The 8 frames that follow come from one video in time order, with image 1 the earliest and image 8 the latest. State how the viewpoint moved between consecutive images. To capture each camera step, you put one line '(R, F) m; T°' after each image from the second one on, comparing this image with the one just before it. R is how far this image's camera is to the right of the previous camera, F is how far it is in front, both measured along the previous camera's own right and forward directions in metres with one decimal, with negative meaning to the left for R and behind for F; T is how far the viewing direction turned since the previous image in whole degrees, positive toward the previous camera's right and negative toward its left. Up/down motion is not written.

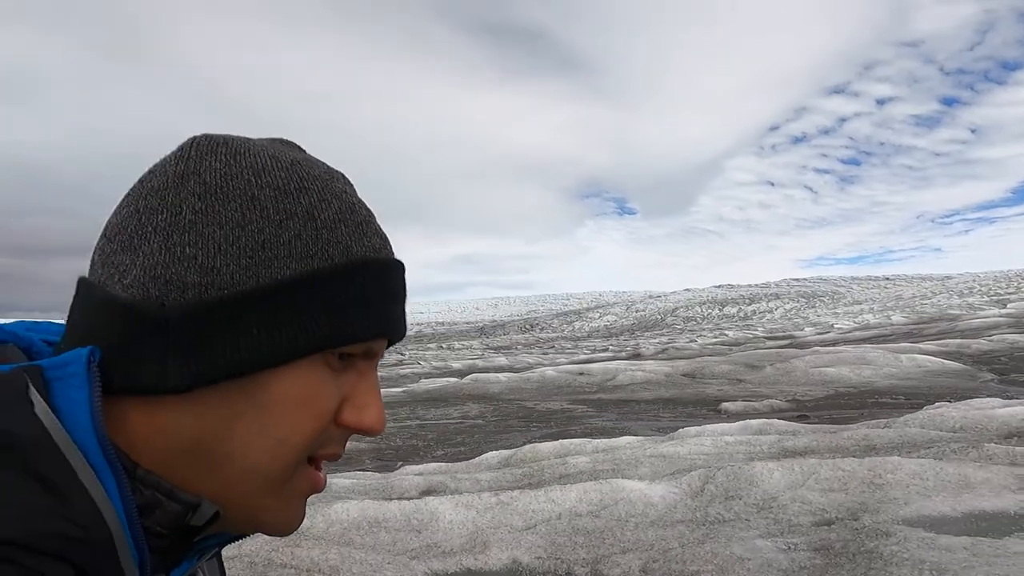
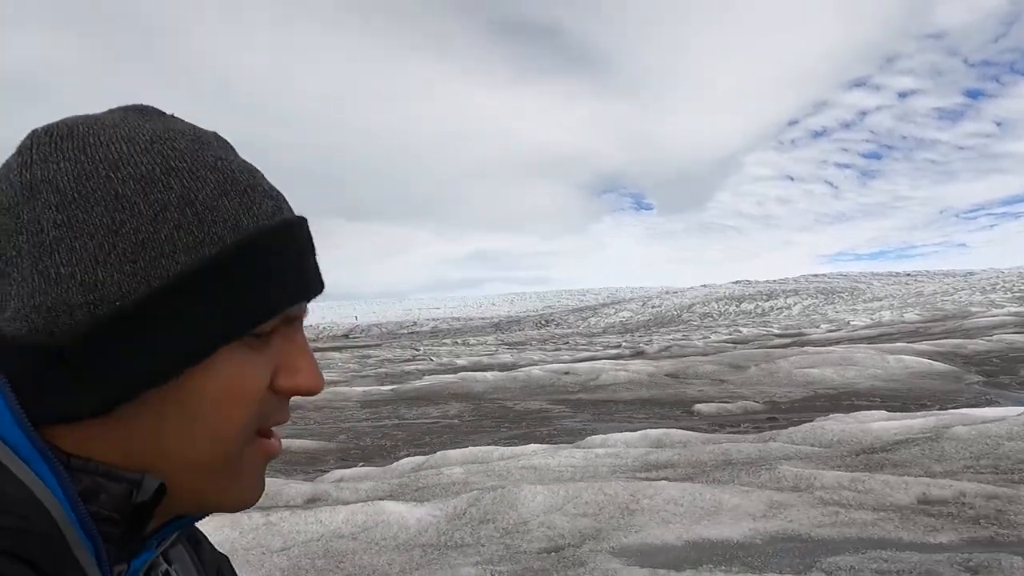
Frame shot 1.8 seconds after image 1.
(+1.1, 0.0) m; -1°
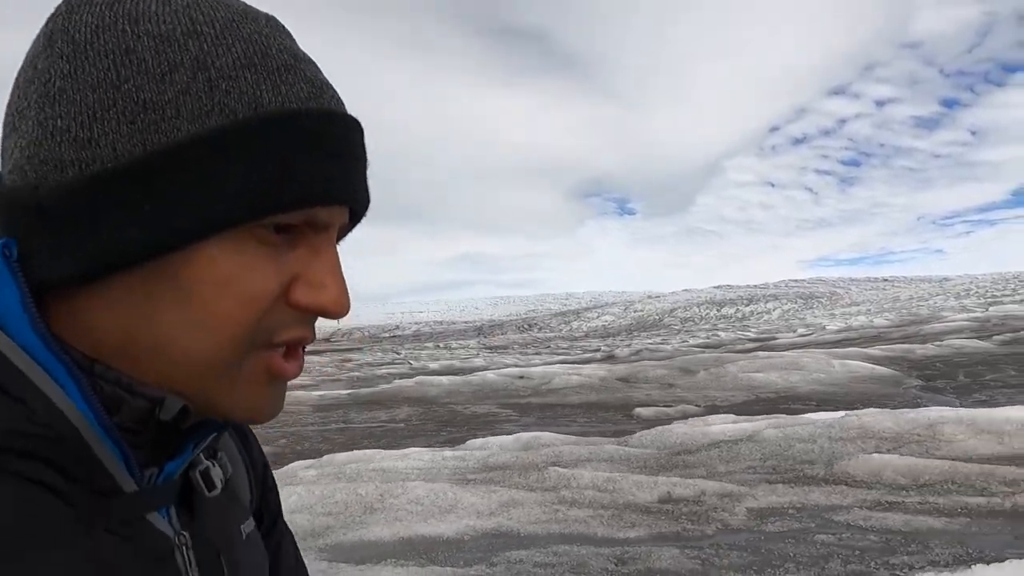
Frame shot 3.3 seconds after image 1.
(+1.1, -0.2) m; +1°
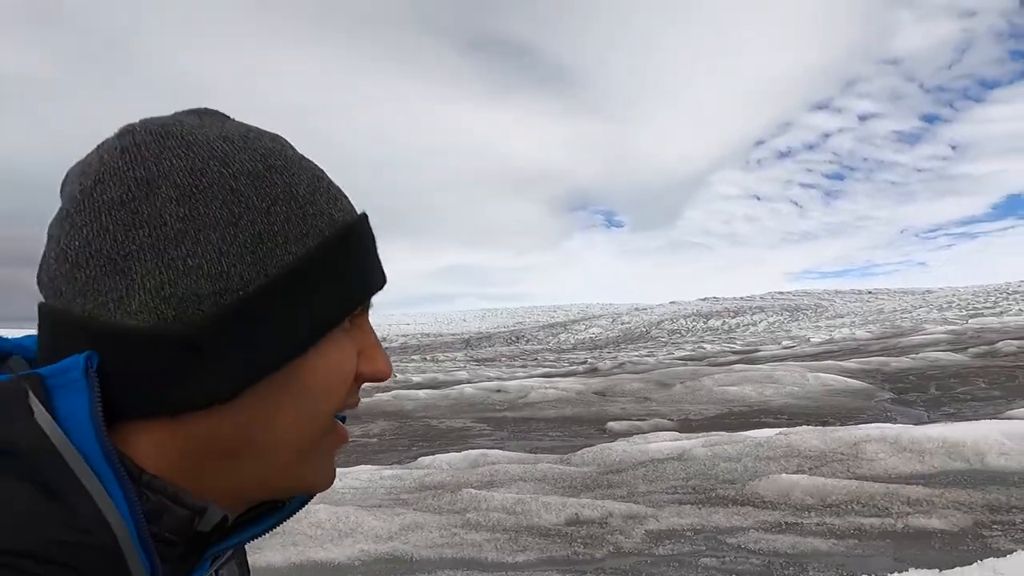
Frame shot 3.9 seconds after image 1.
(+0.4, 0.0) m; +1°
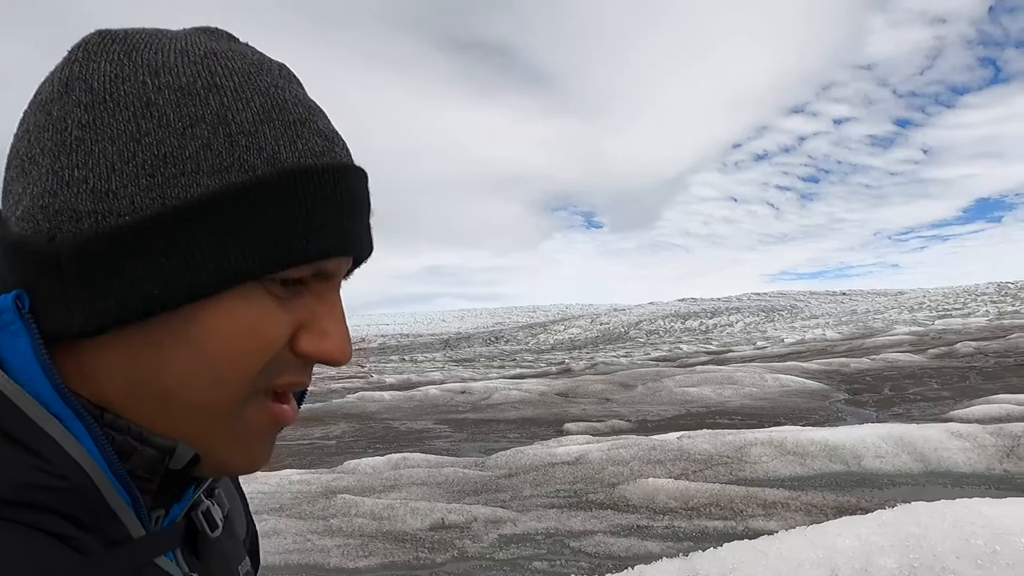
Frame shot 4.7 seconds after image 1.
(+0.6, -0.1) m; +2°
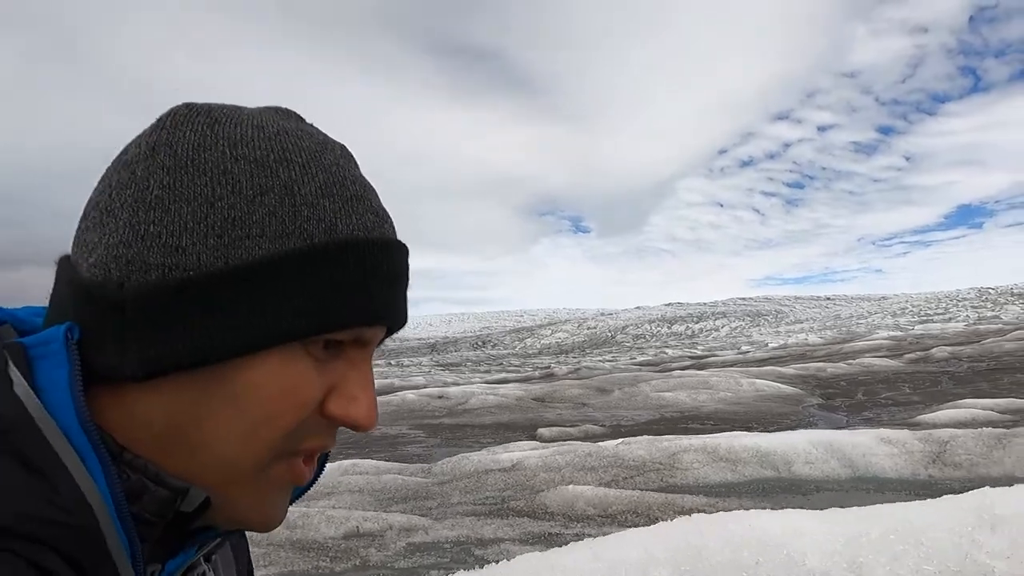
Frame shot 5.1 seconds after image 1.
(+0.4, 0.0) m; +1°
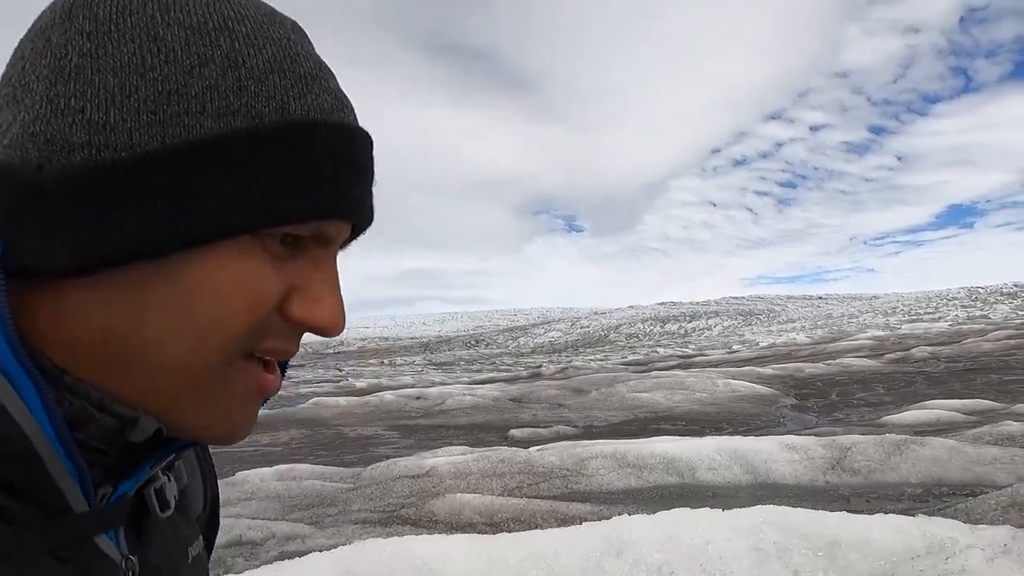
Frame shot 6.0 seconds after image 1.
(+0.6, -0.1) m; +1°
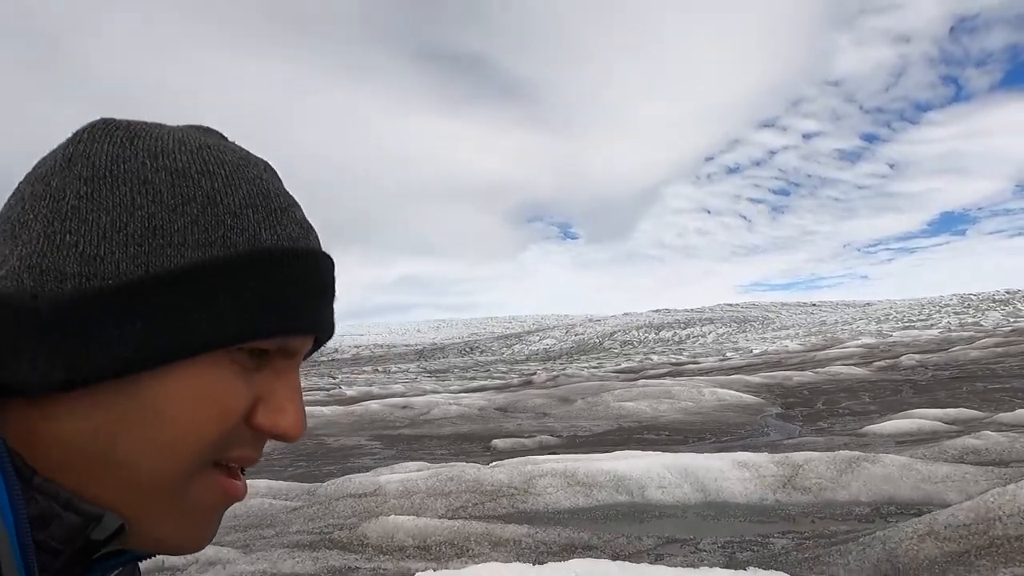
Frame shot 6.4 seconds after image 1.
(+0.3, +0.1) m; 0°
